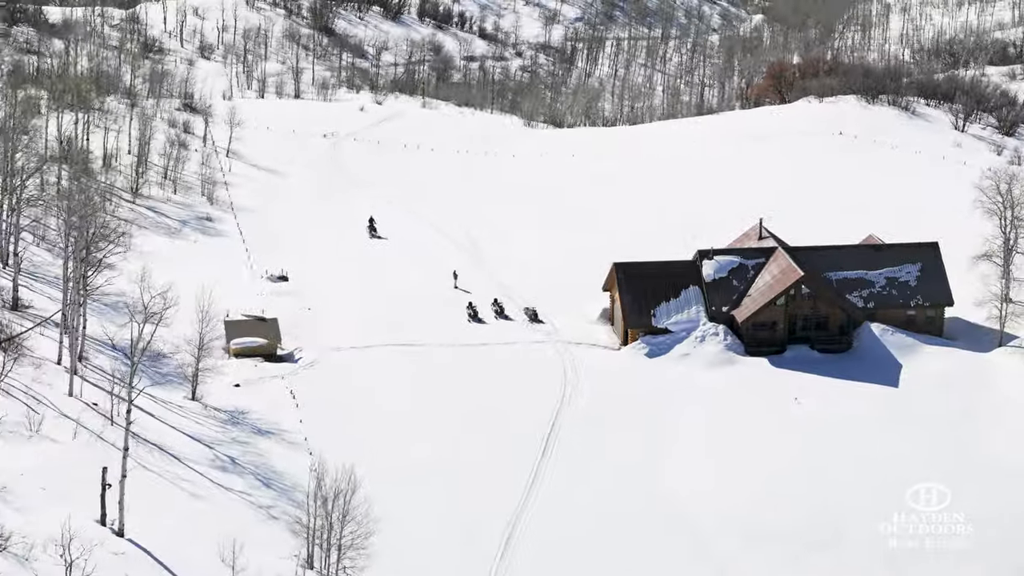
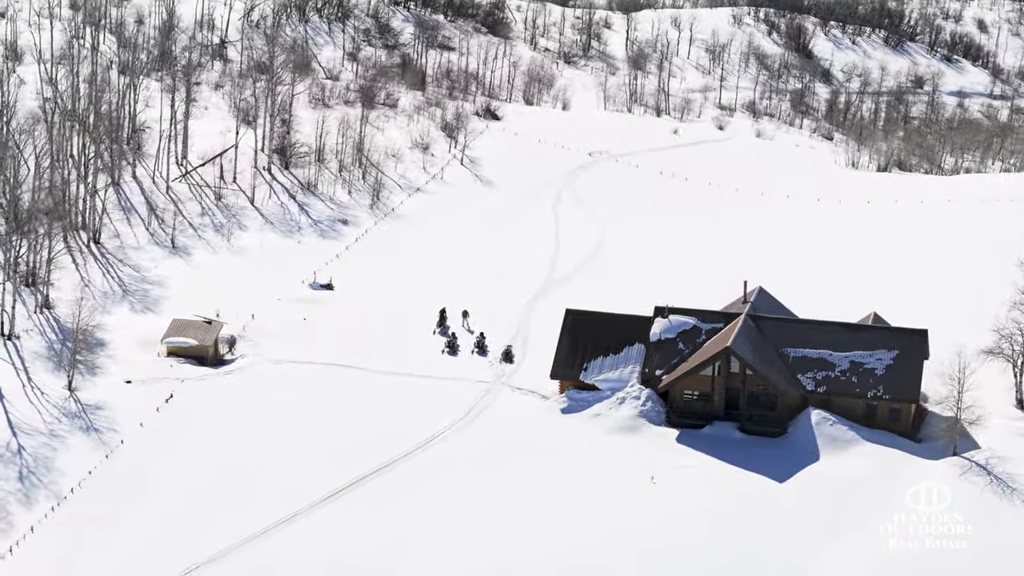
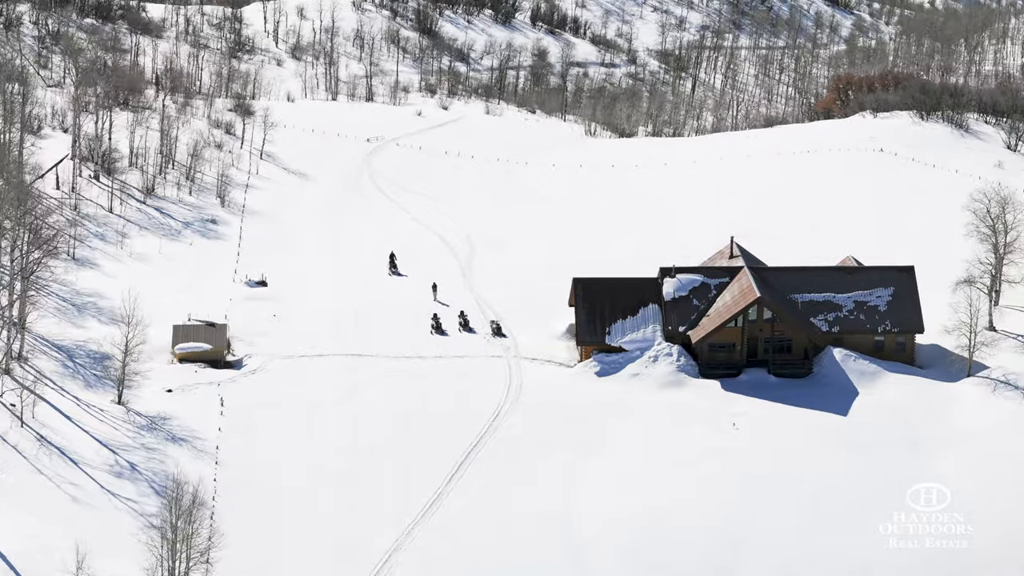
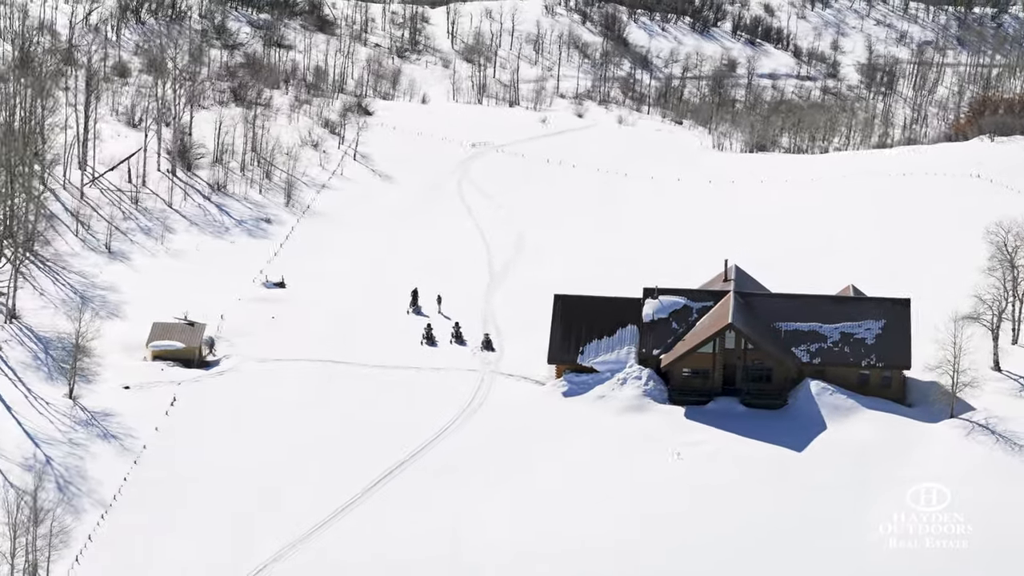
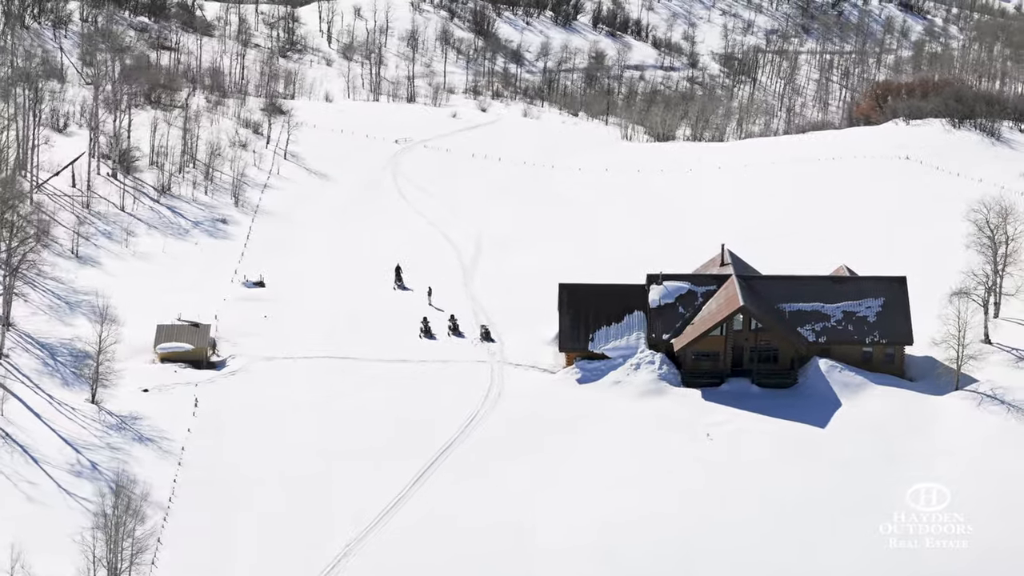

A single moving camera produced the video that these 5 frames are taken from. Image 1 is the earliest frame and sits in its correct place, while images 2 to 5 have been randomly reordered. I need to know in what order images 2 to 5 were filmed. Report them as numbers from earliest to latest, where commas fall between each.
3, 5, 4, 2
